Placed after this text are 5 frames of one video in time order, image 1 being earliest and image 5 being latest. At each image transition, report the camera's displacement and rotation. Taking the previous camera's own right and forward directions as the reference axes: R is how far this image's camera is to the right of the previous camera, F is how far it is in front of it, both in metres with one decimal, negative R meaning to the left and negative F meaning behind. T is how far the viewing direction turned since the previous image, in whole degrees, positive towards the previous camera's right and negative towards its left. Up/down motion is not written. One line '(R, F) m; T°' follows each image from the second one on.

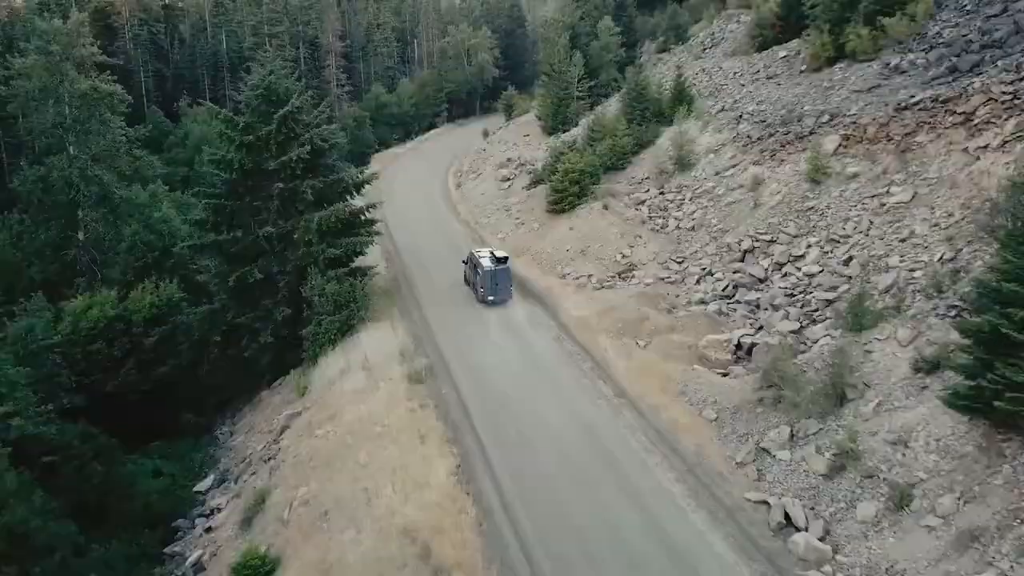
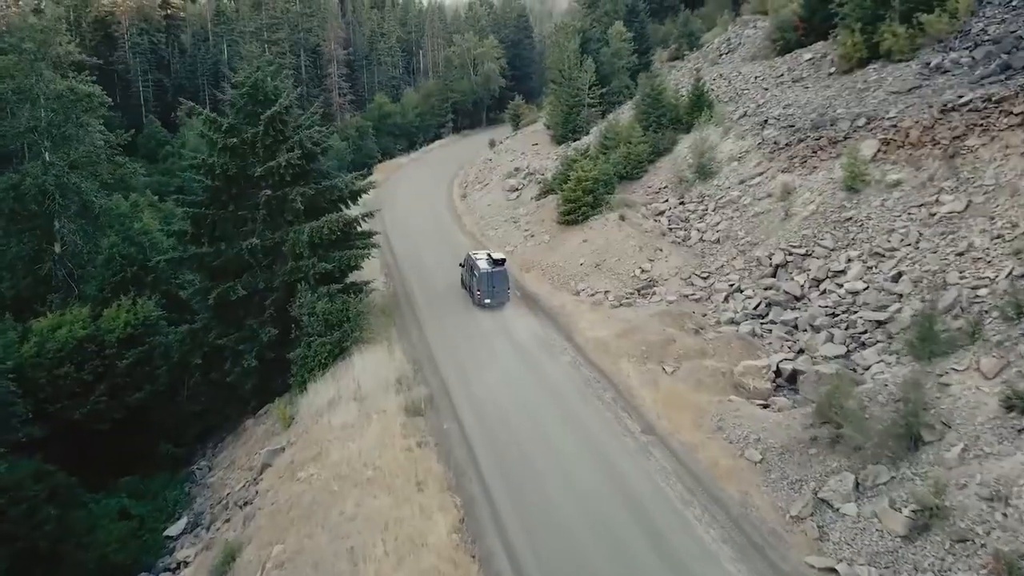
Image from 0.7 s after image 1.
(-0.1, +2.4) m; 0°
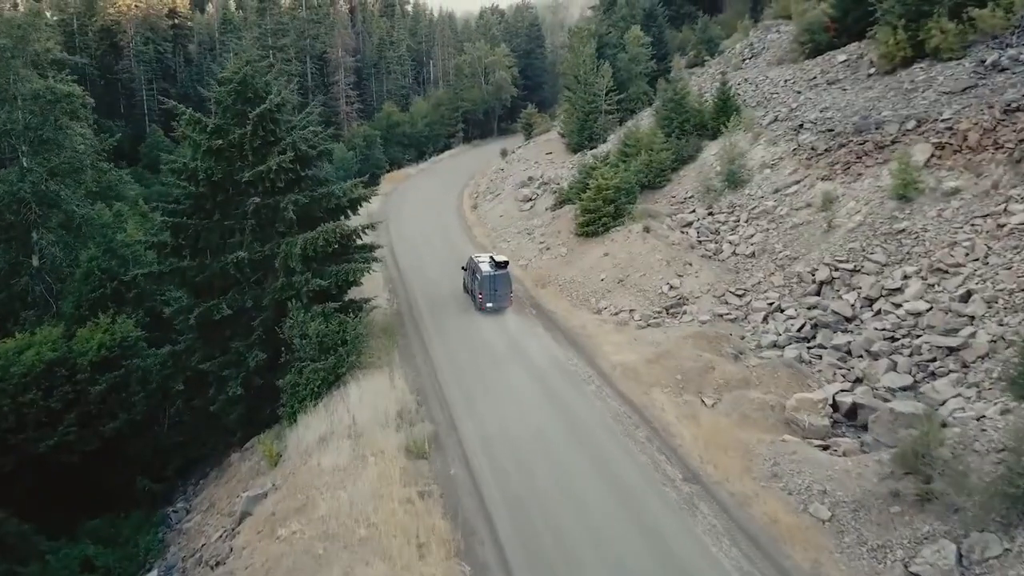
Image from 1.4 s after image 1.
(-0.2, +2.4) m; -1°
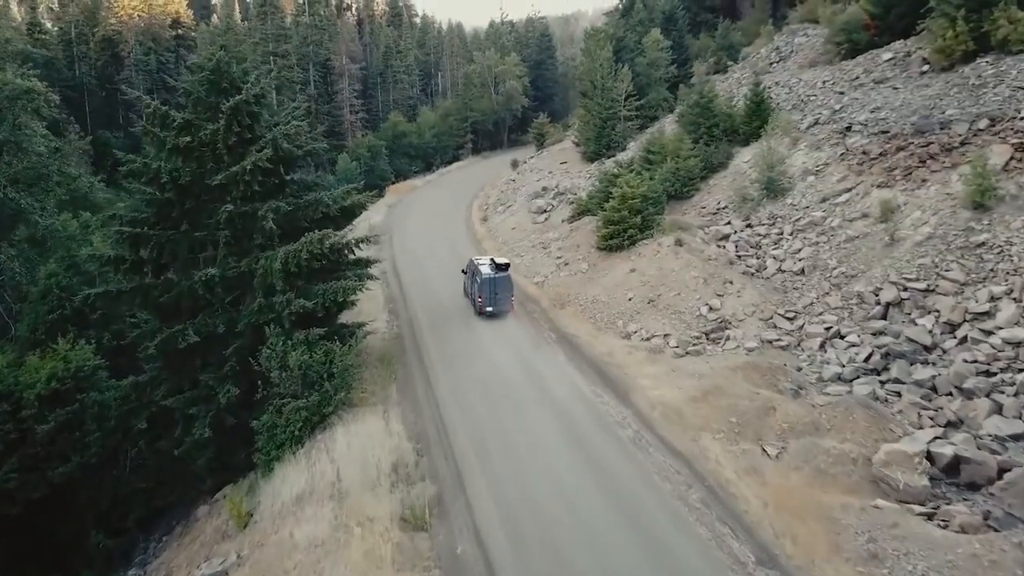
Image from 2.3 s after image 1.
(-0.2, +3.0) m; -1°
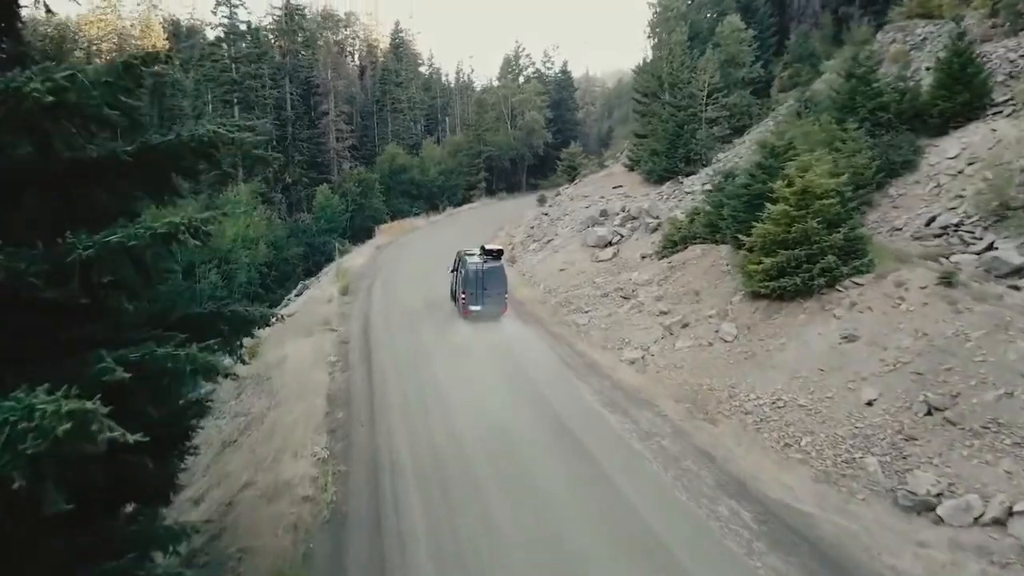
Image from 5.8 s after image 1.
(-1.1, +13.0) m; 0°
